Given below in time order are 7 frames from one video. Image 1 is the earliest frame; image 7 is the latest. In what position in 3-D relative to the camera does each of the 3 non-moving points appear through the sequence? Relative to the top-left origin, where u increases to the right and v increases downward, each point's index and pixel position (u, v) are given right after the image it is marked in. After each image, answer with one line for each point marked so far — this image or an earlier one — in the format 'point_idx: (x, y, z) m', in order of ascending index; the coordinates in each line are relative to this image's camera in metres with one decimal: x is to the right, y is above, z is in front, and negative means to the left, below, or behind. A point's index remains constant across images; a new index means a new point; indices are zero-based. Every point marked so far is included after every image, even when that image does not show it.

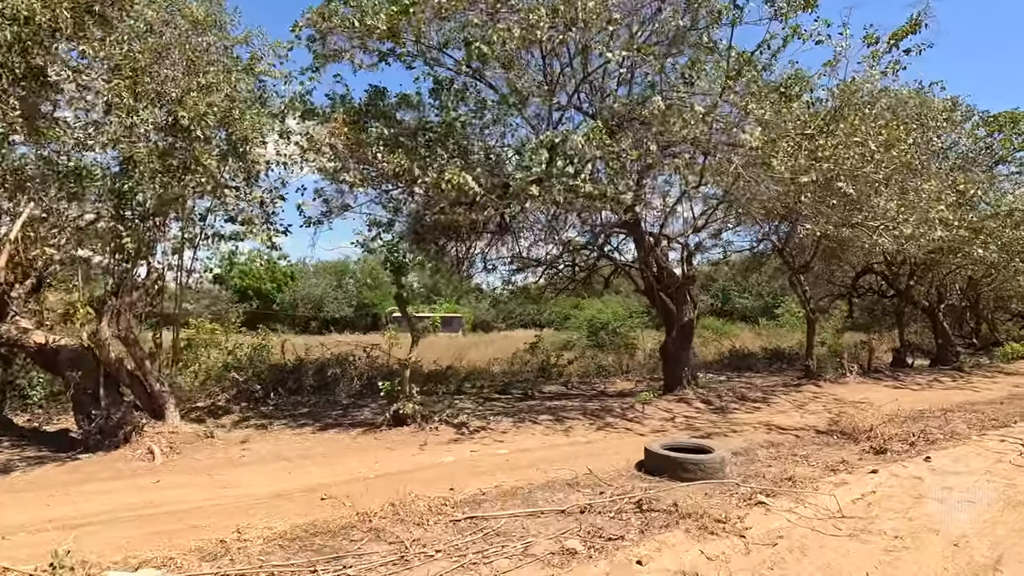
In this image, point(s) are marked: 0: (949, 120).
0: (+11.1, +4.4, +14.0) m
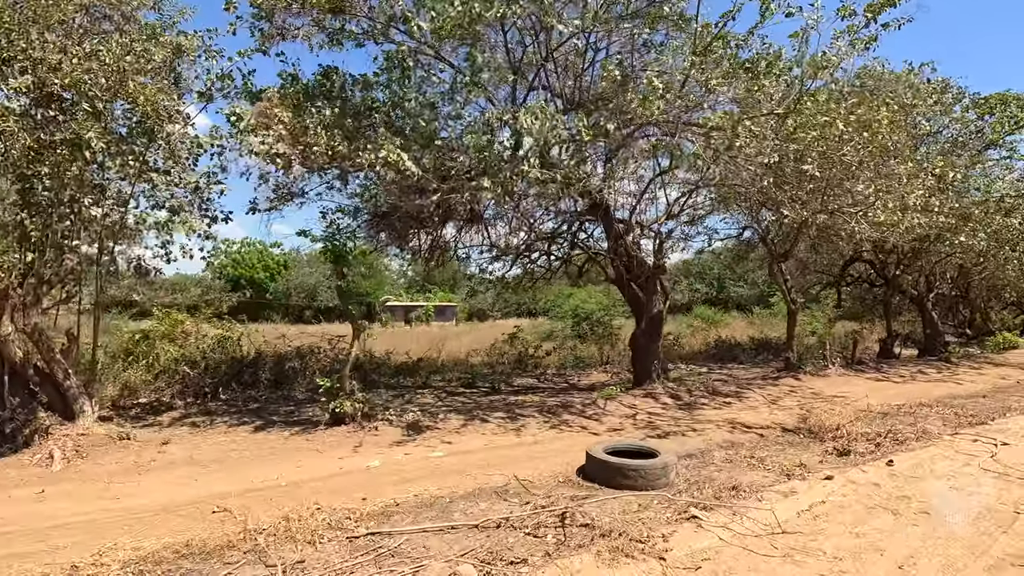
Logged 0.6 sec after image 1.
0: (+10.4, +4.6, +13.4) m
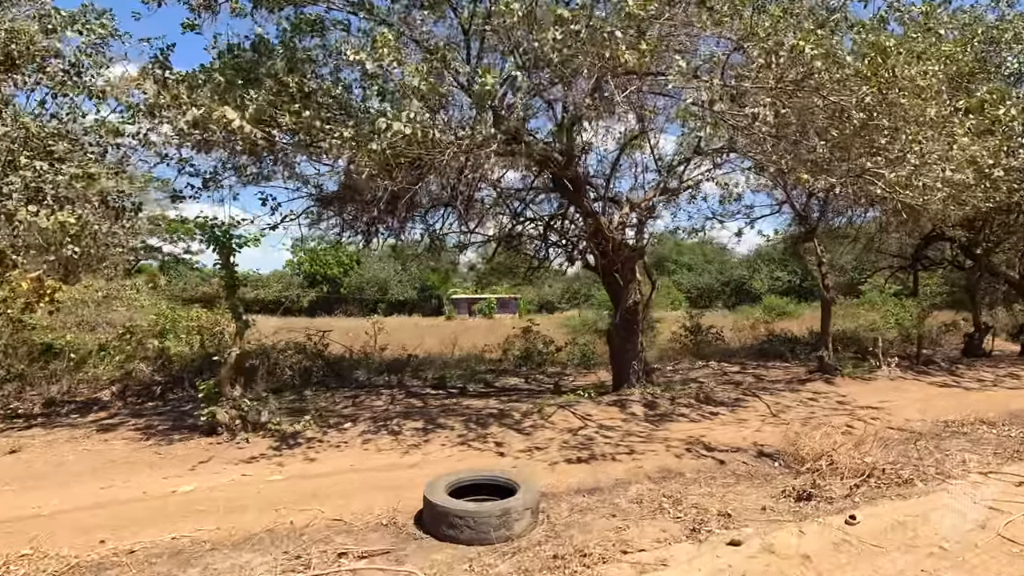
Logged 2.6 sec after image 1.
0: (+9.9, +5.0, +10.6) m
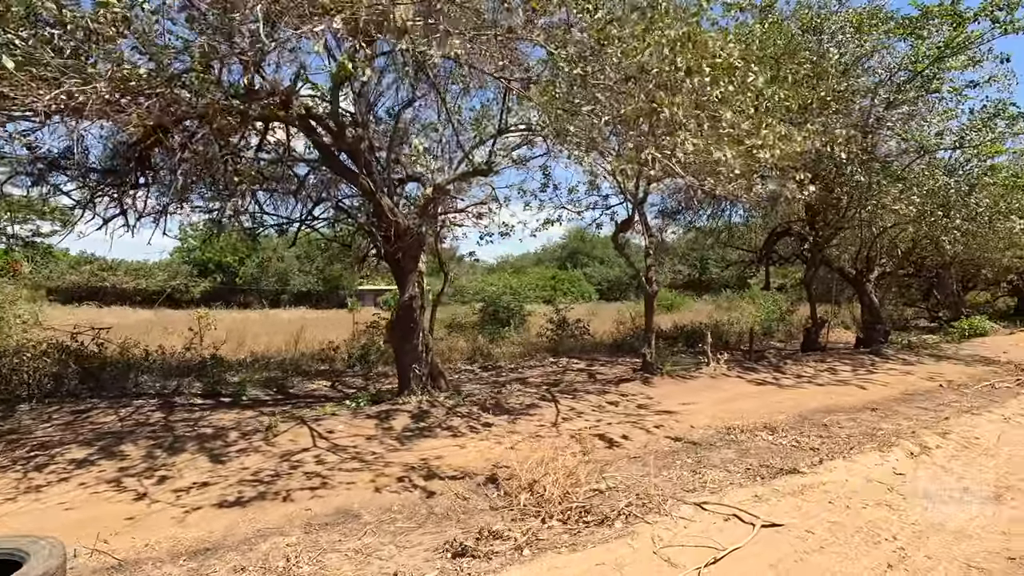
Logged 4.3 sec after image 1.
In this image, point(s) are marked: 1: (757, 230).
0: (+6.3, +5.1, +10.4) m
1: (+7.1, +1.5, +15.4) m
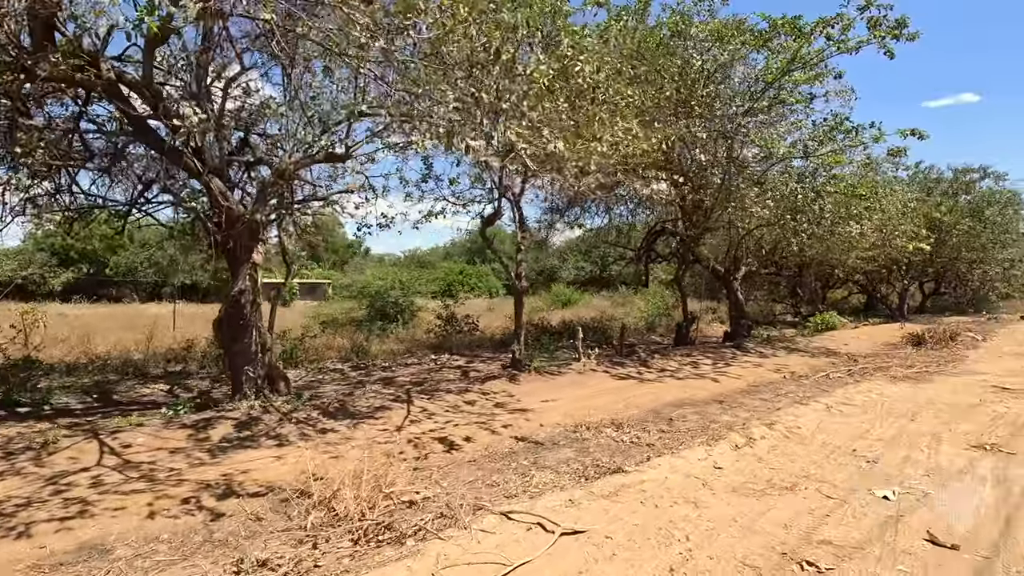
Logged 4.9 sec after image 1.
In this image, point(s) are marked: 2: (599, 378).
0: (+3.8, +5.2, +10.8) m
1: (+3.8, +1.6, +15.9) m
2: (+1.6, -1.6, +9.7) m
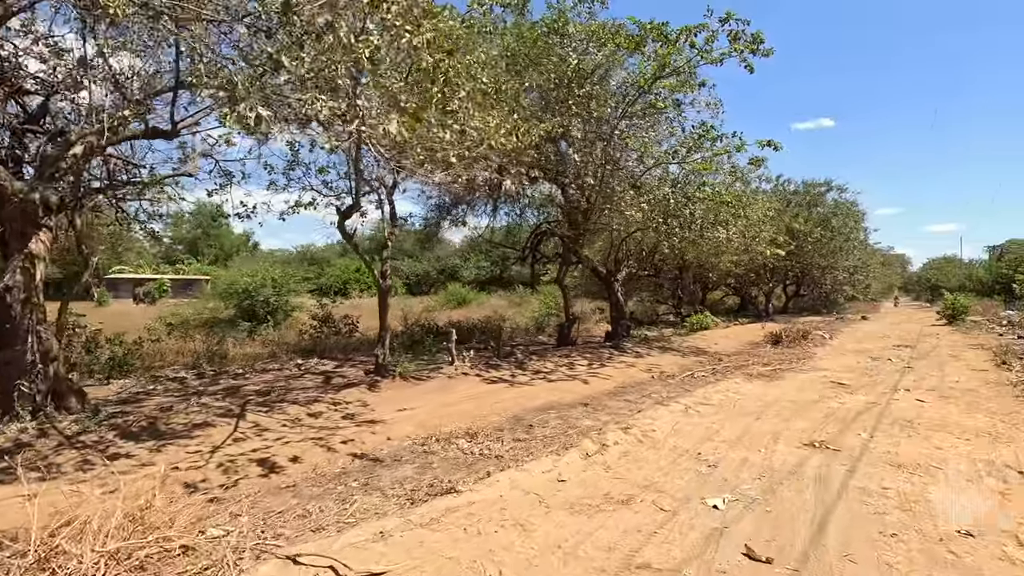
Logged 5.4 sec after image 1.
0: (+1.3, +5.1, +10.8) m
1: (+0.3, +1.6, +15.8) m
2: (-0.8, -1.6, +9.3) m
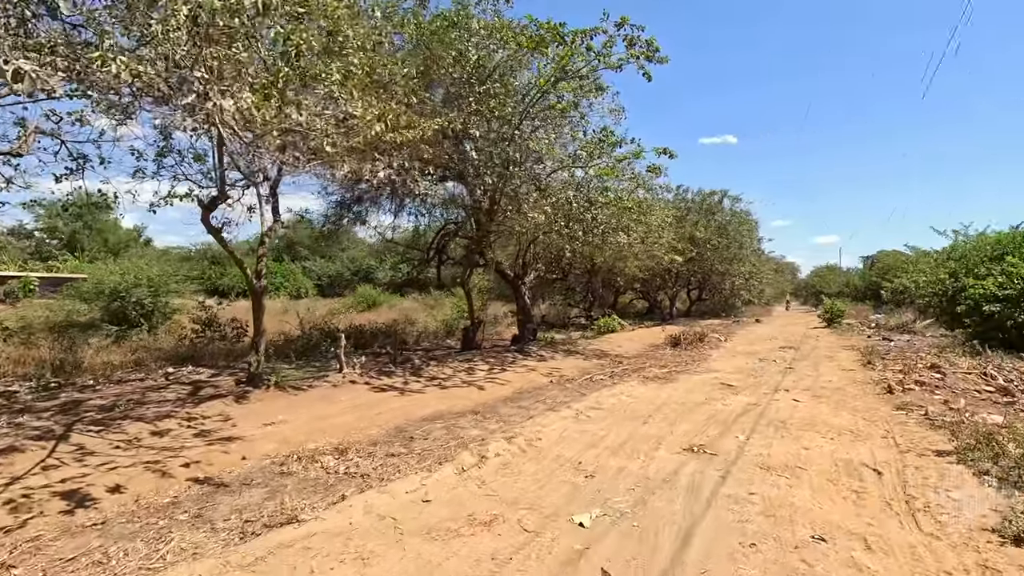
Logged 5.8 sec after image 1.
0: (-0.7, +5.1, +10.4) m
1: (-2.4, +1.6, +15.2) m
2: (-2.5, -1.7, +8.6) m
